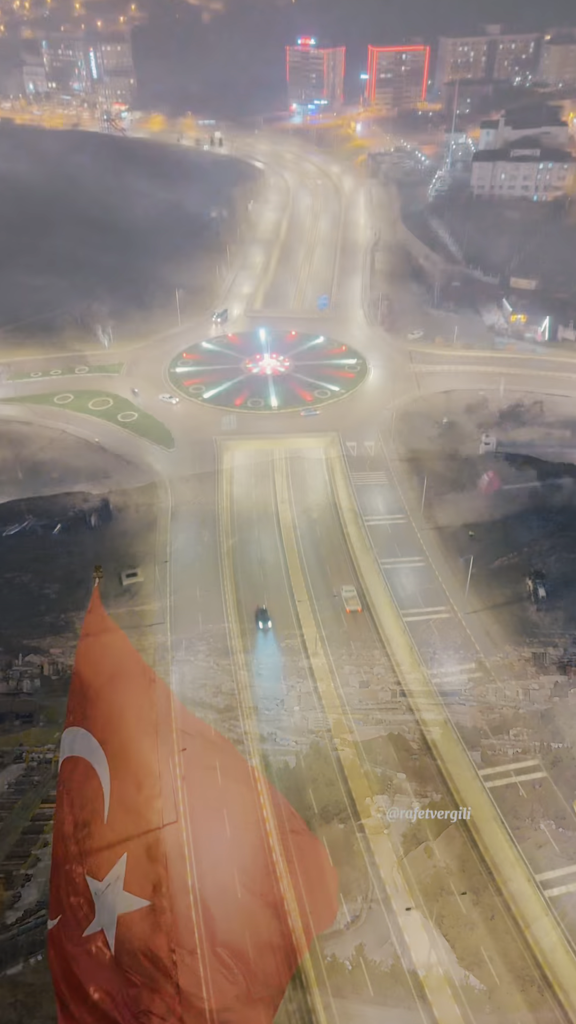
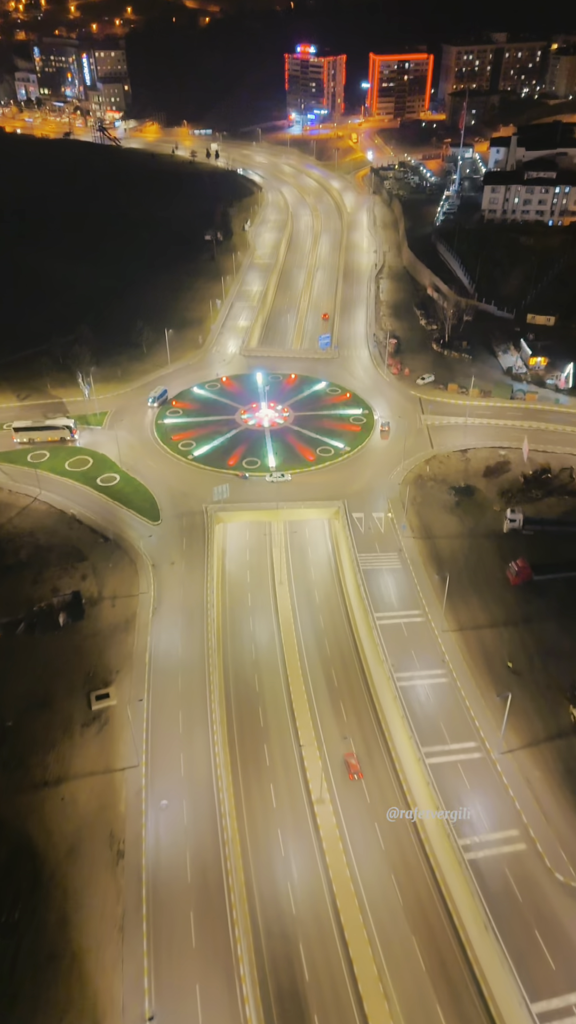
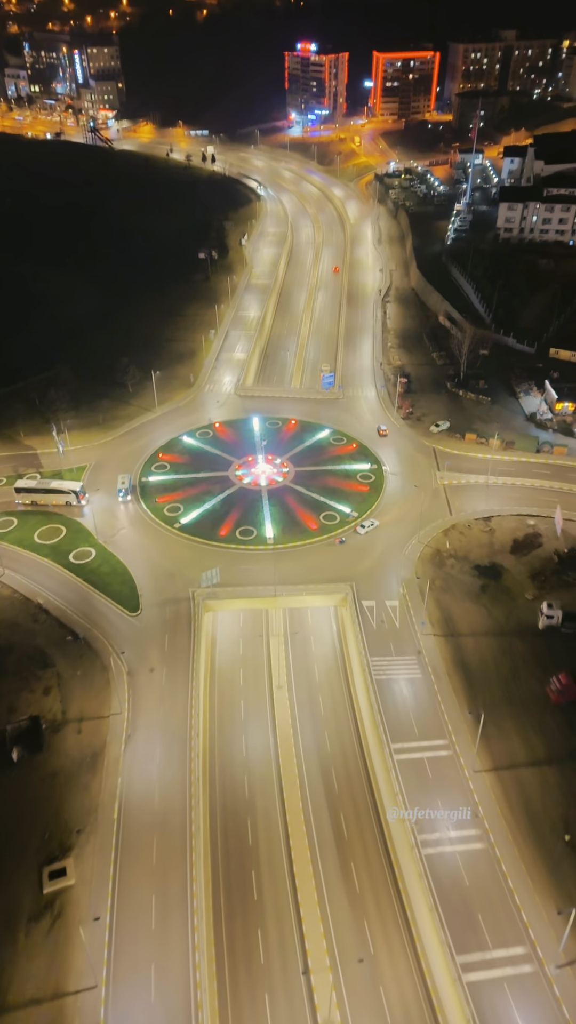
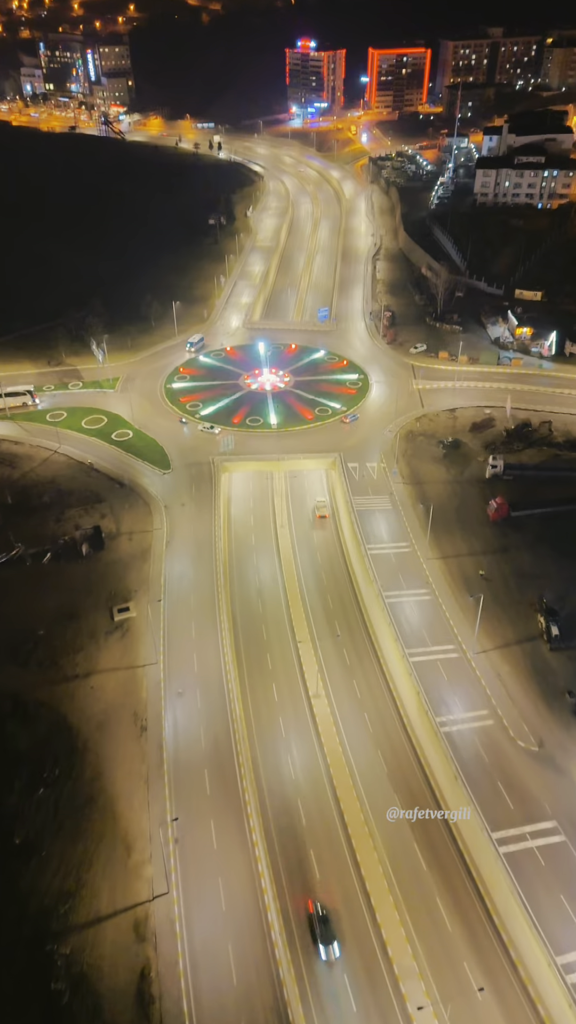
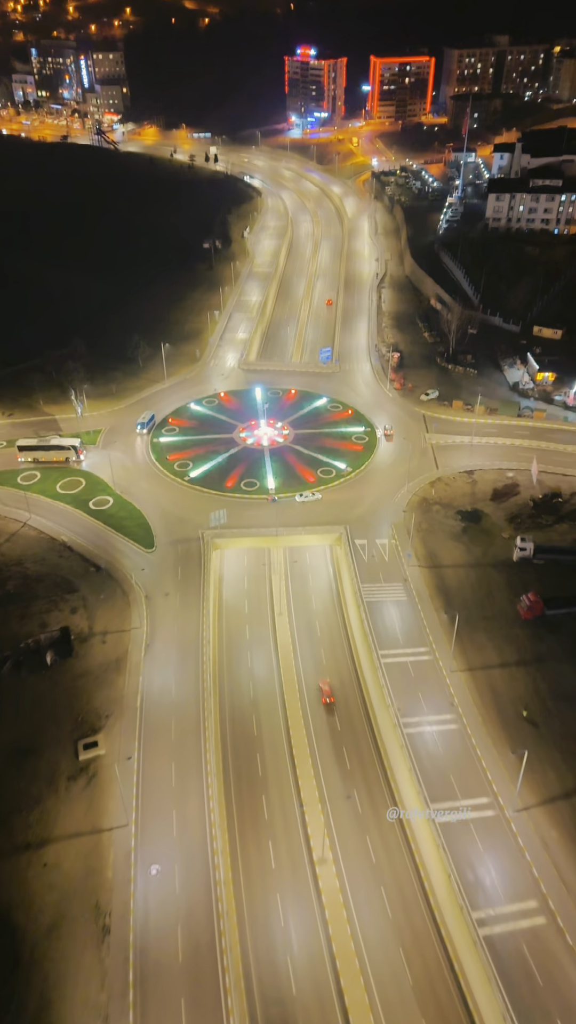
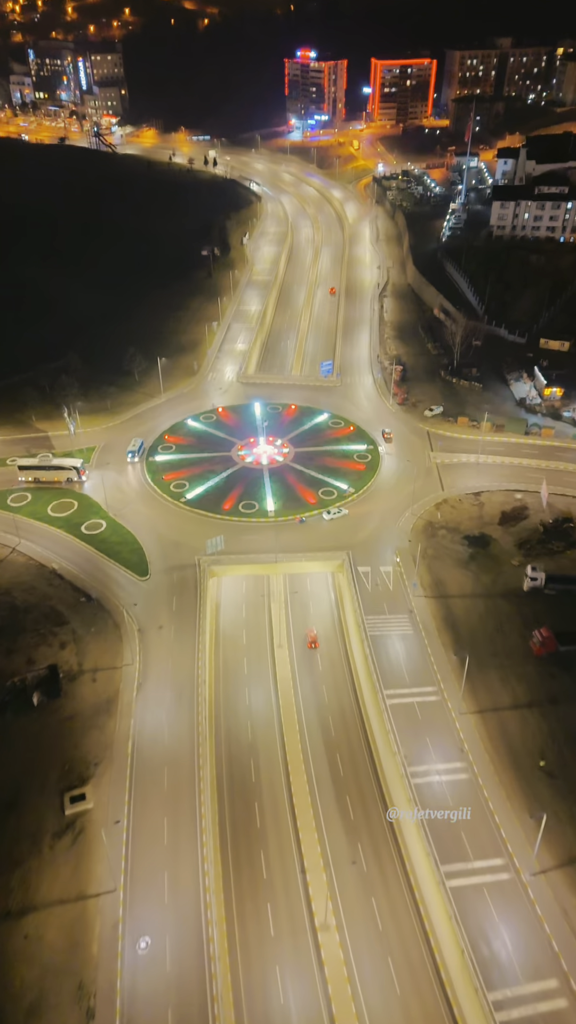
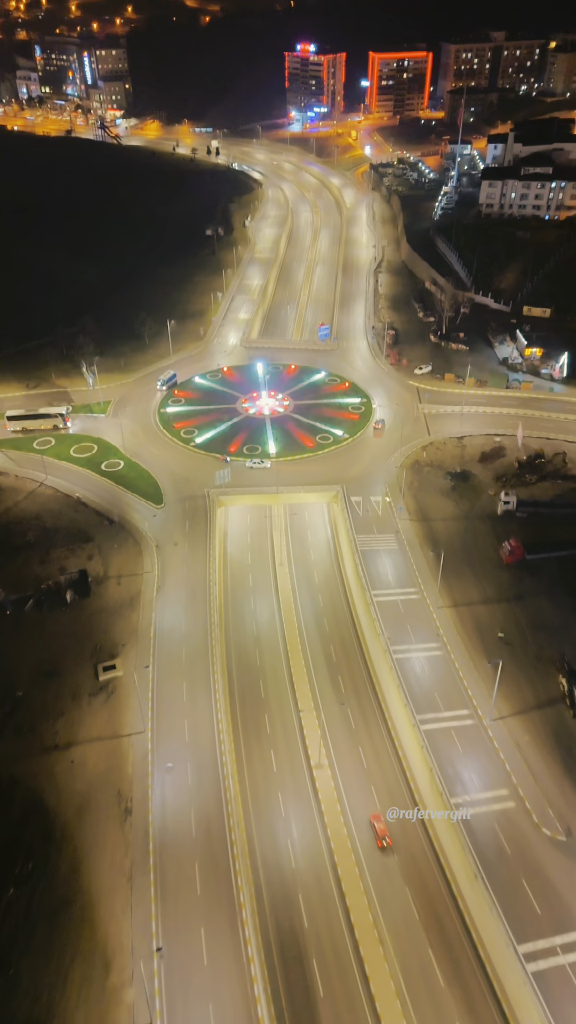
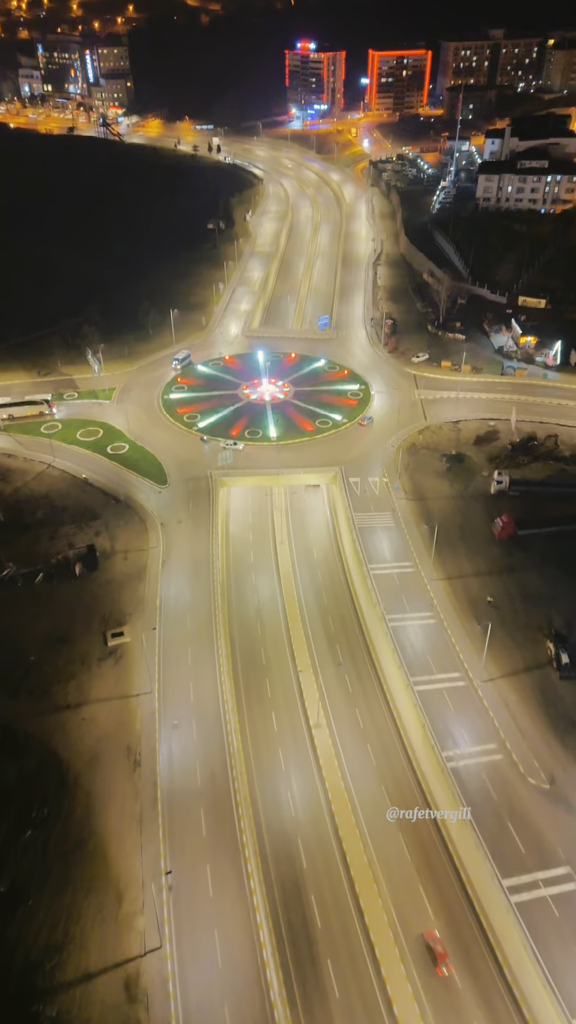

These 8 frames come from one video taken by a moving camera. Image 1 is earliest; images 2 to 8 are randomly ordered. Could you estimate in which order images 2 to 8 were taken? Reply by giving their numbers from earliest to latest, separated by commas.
4, 8, 7, 2, 5, 6, 3
